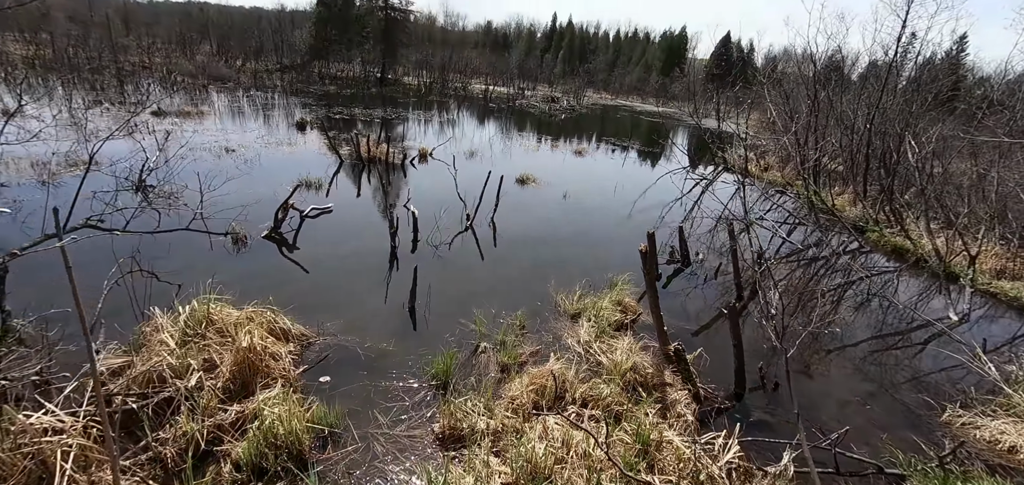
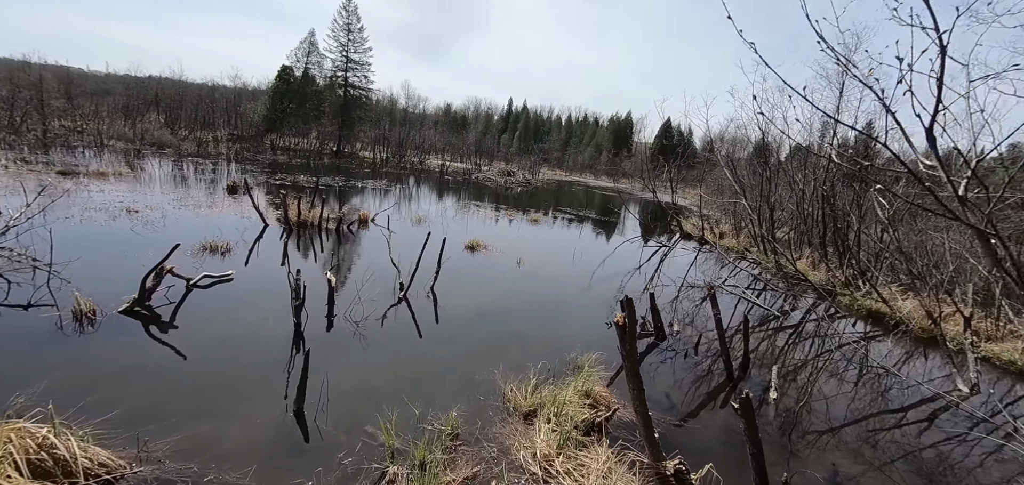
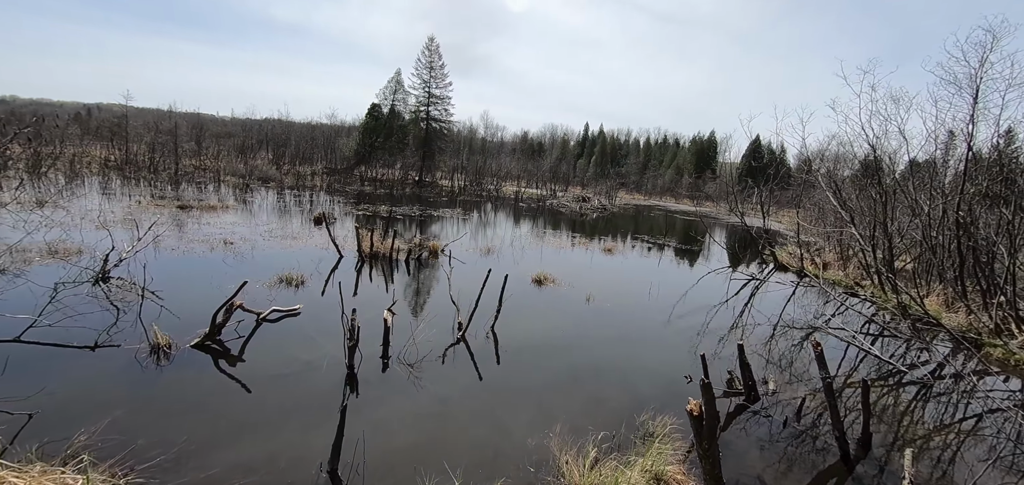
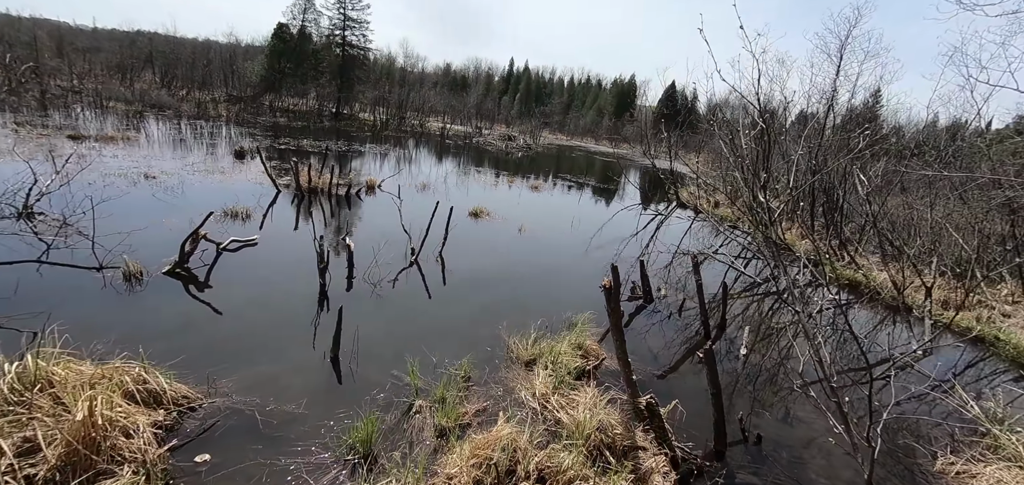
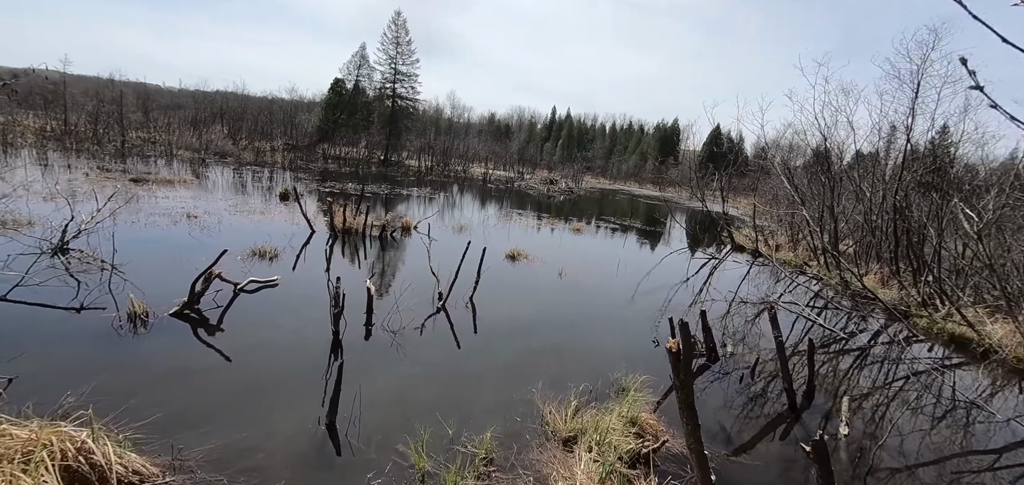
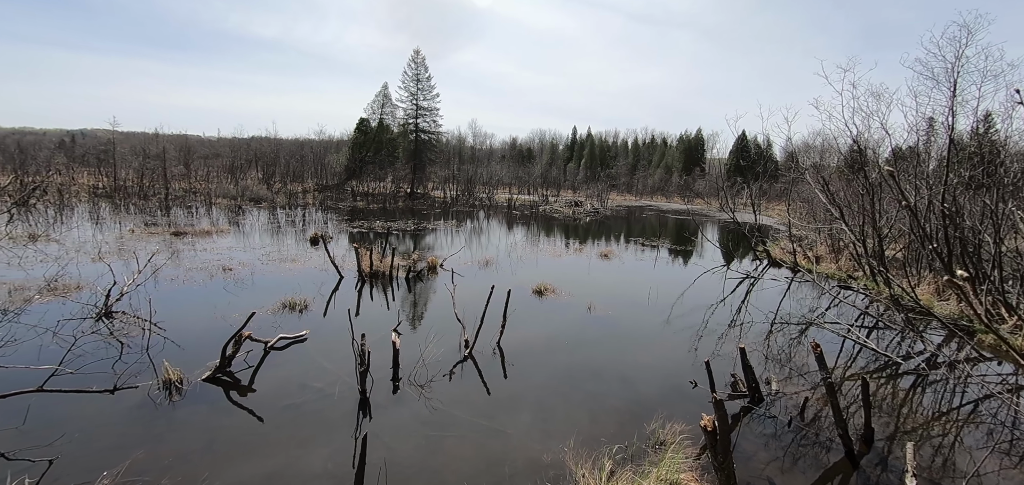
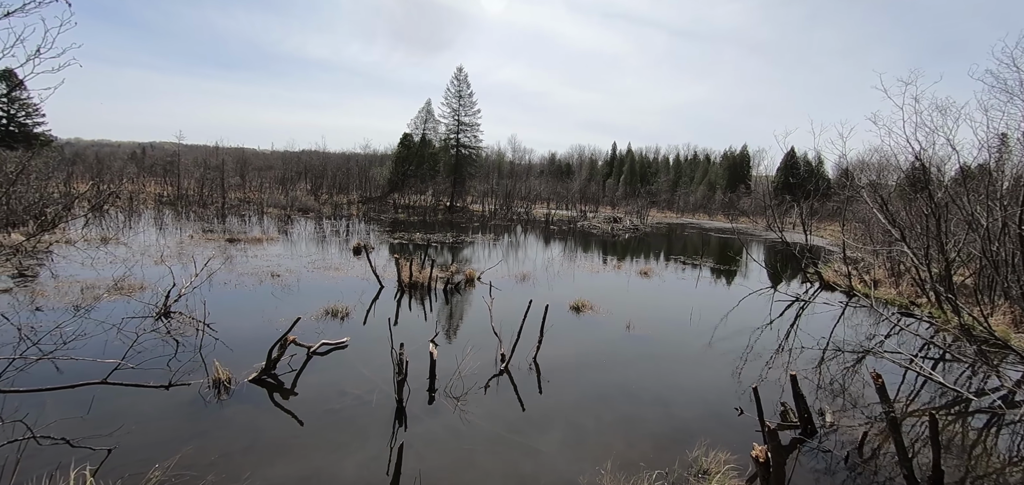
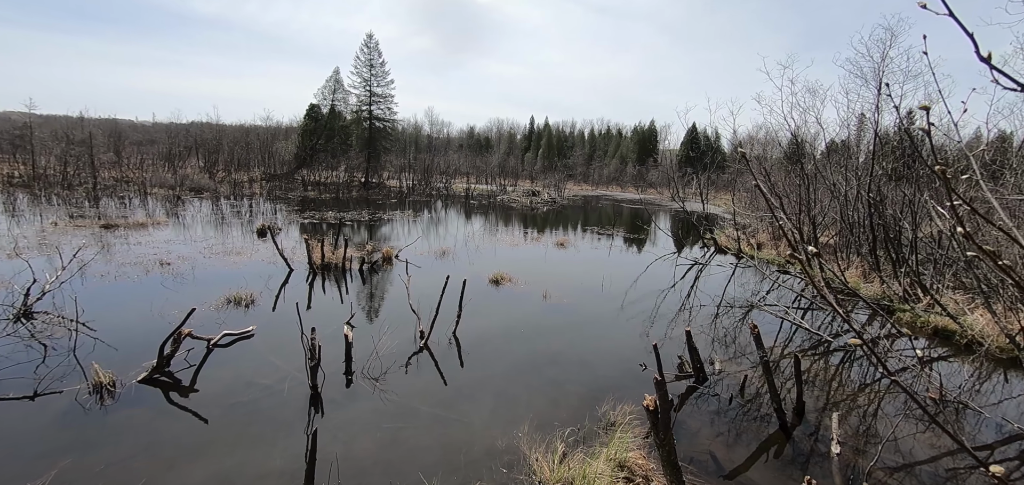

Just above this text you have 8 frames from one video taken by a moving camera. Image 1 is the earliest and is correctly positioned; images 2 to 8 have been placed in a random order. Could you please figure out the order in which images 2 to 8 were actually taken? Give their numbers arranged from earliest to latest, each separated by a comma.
4, 2, 5, 3, 8, 6, 7
